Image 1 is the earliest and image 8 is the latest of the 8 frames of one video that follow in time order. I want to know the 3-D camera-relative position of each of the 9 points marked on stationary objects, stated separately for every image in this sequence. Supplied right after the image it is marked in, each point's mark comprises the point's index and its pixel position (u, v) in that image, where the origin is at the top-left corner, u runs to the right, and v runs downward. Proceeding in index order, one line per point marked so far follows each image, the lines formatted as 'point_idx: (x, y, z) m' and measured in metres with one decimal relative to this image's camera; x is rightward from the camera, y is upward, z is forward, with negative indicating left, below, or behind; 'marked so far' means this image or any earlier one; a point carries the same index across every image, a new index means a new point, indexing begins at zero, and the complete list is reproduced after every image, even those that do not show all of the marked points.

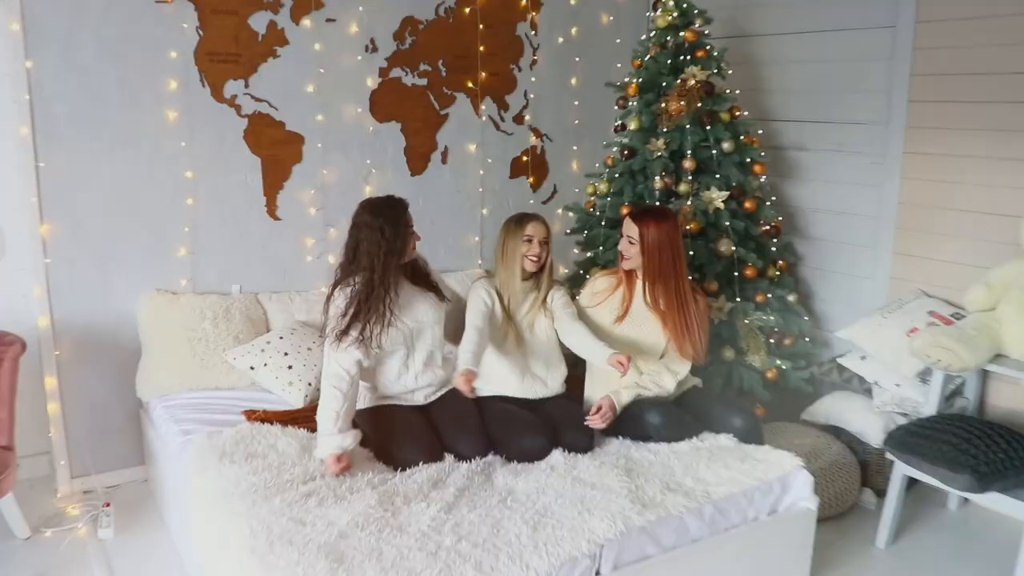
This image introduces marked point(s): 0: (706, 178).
0: (+0.7, +0.4, +3.2) m
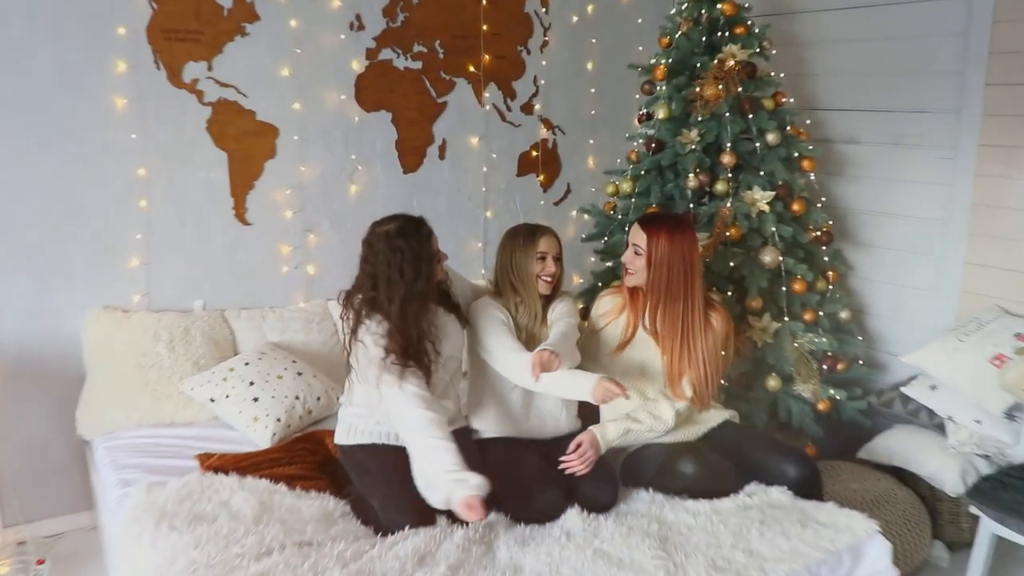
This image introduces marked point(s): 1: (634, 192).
0: (+0.7, +0.3, +2.7) m
1: (+0.4, +0.3, +2.8) m
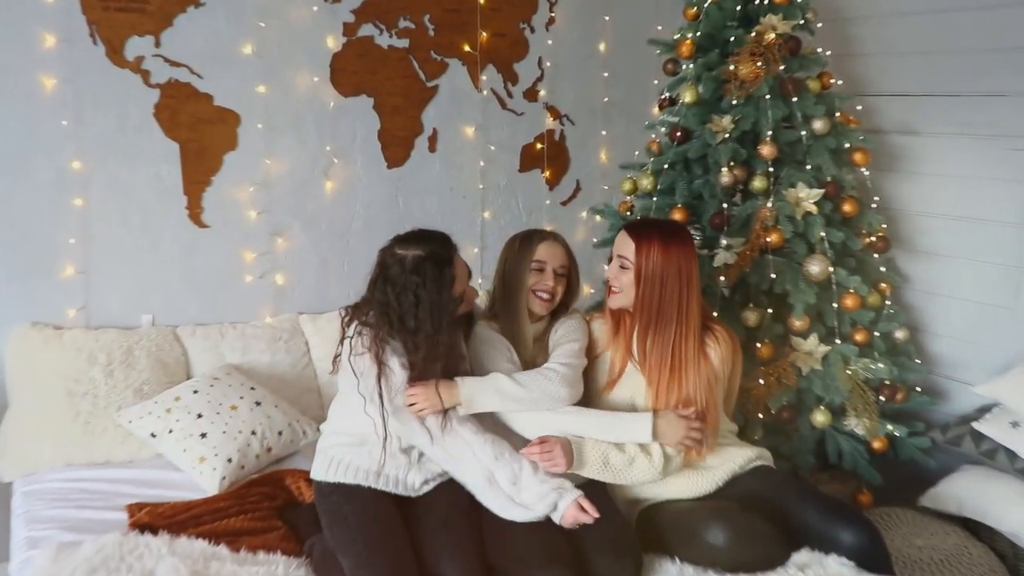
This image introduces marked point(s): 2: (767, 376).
0: (+0.7, +0.3, +2.3) m
1: (+0.4, +0.2, +2.4) m
2: (+0.6, -0.2, +2.2) m
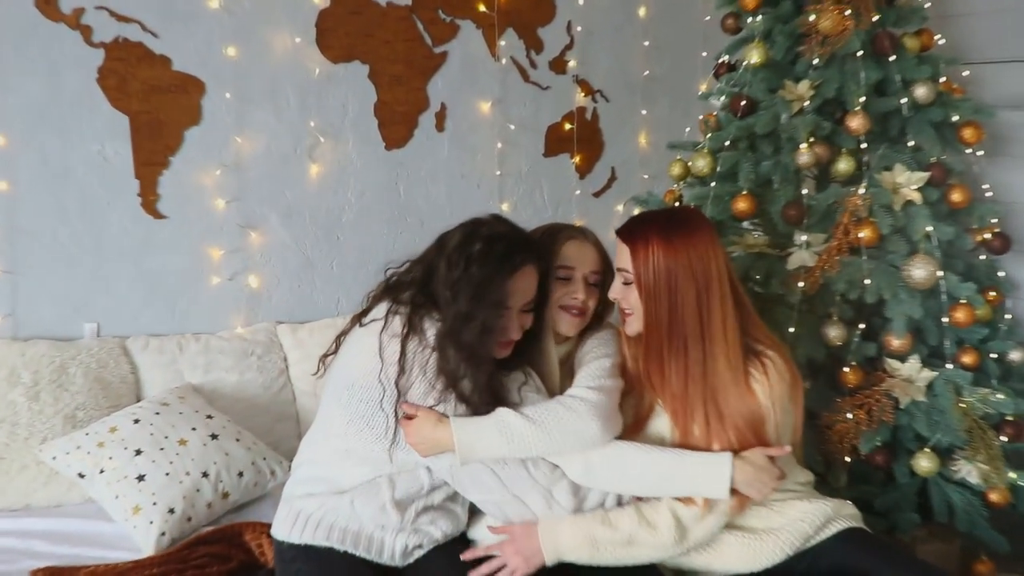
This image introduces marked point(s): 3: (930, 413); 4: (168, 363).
0: (+0.7, +0.3, +1.8) m
1: (+0.4, +0.2, +1.9) m
2: (+0.6, -0.2, +1.7) m
3: (+0.8, -0.2, +1.8) m
4: (-0.7, -0.2, +2.1) m
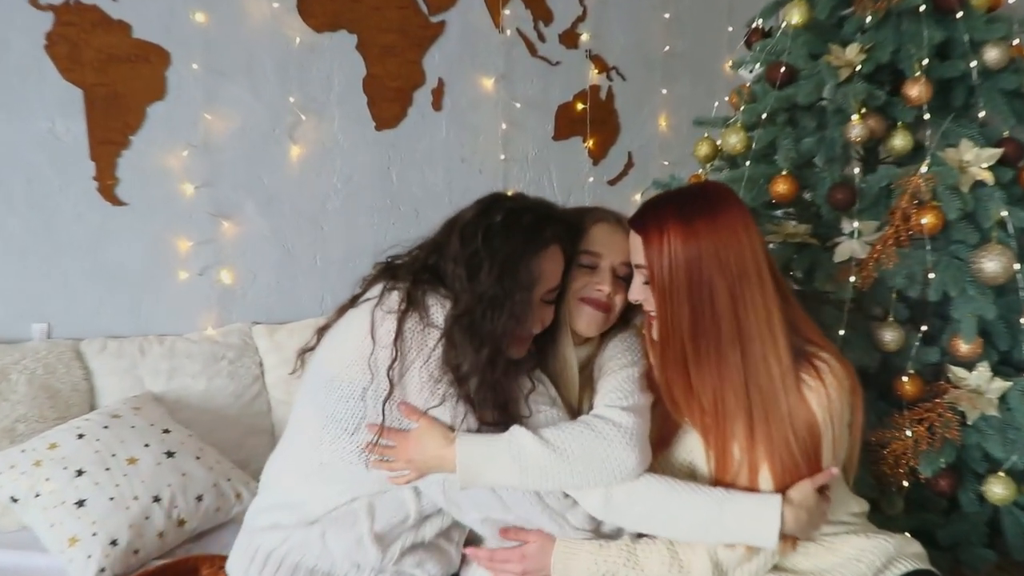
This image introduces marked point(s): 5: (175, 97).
0: (+0.7, +0.3, +1.5) m
1: (+0.4, +0.2, +1.7) m
2: (+0.6, -0.2, +1.5) m
3: (+0.8, -0.2, +1.5) m
4: (-0.7, -0.2, +1.8) m
5: (-0.7, +0.4, +1.9) m
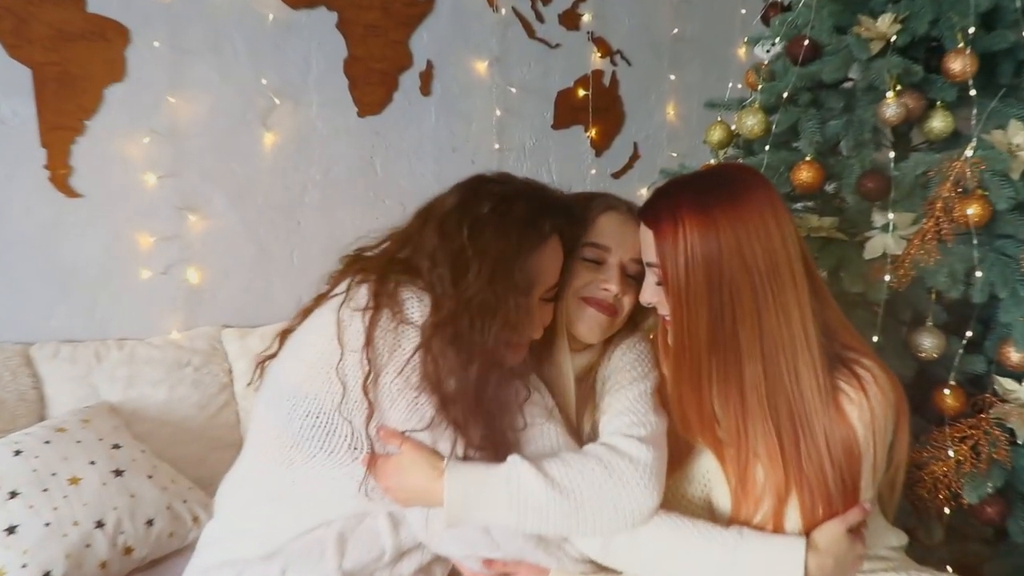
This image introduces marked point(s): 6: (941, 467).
0: (+0.7, +0.3, +1.4) m
1: (+0.4, +0.2, +1.5) m
2: (+0.6, -0.2, +1.3) m
3: (+0.8, -0.2, +1.3) m
4: (-0.7, -0.2, +1.6) m
5: (-0.7, +0.4, +1.7) m
6: (+0.6, -0.2, +1.3) m
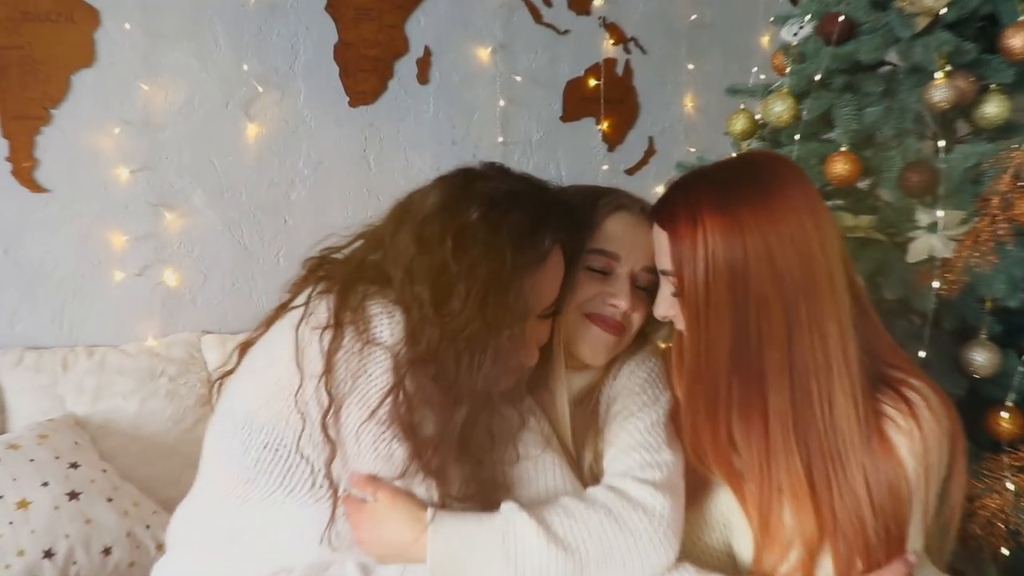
0: (+0.7, +0.3, +1.2) m
1: (+0.4, +0.2, +1.3) m
2: (+0.6, -0.2, +1.1) m
3: (+0.7, -0.2, +1.2) m
4: (-0.7, -0.2, +1.5) m
5: (-0.7, +0.4, +1.6) m
6: (+0.6, -0.3, +1.1) m
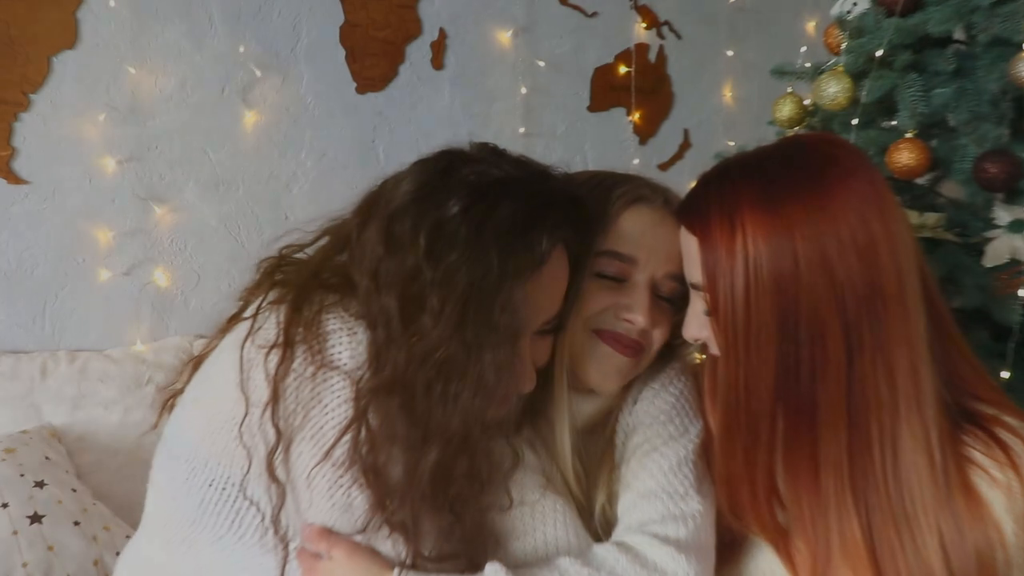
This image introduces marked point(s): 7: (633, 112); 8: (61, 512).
0: (+0.7, +0.2, +1.0) m
1: (+0.4, +0.2, +1.2) m
2: (+0.6, -0.2, +1.0) m
3: (+0.8, -0.2, +1.0) m
4: (-0.7, -0.2, +1.4) m
5: (-0.6, +0.4, +1.4) m
6: (+0.6, -0.3, +1.0) m
7: (+0.2, +0.3, +1.8) m
8: (-0.6, -0.3, +1.2) m
